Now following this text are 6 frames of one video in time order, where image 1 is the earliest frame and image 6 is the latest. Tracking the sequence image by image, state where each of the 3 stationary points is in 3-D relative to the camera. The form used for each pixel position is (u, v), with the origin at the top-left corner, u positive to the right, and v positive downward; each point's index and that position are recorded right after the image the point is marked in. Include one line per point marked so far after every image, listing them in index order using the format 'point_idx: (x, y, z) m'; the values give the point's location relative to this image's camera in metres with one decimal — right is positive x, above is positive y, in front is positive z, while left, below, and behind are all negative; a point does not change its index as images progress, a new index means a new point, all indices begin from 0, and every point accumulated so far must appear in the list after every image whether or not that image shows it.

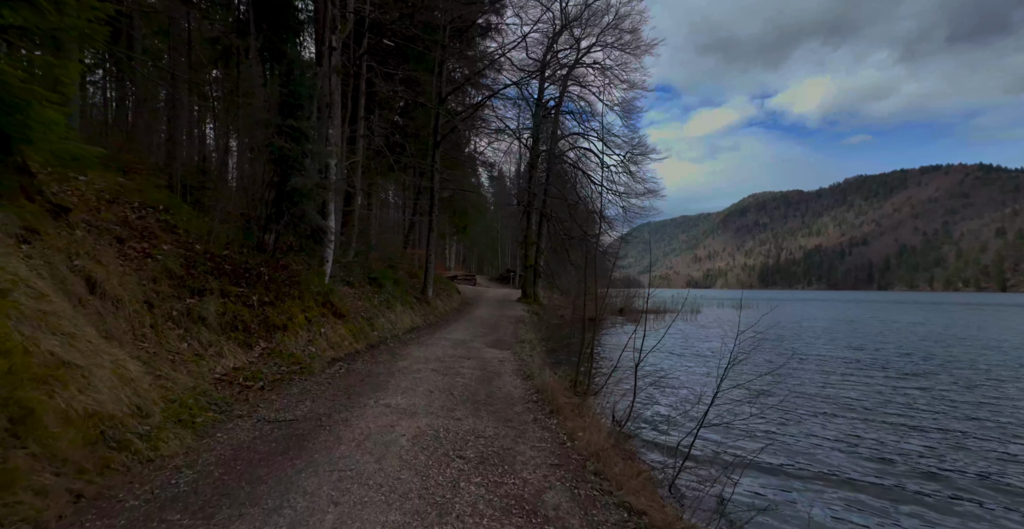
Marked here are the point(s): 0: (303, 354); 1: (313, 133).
0: (-3.3, -1.4, +7.7) m
1: (-3.8, +2.5, +9.2) m
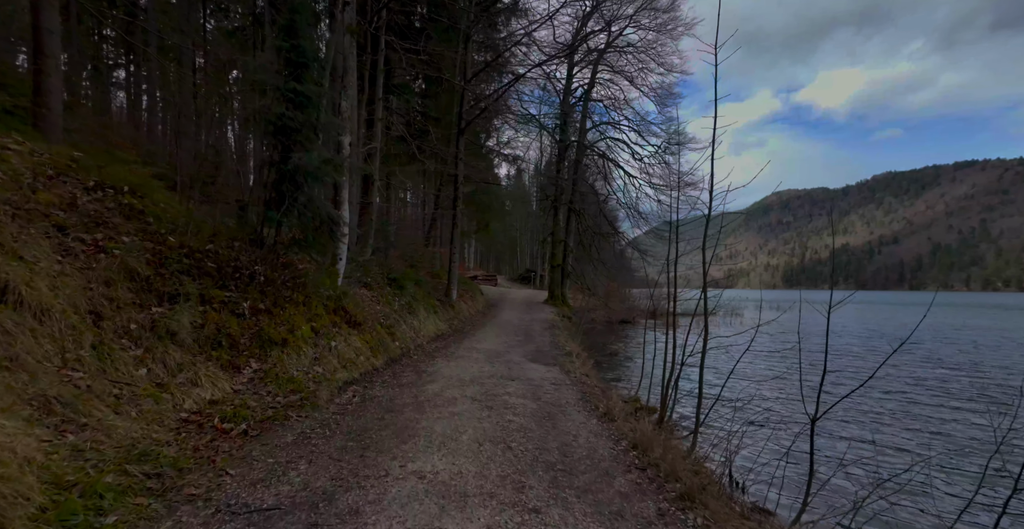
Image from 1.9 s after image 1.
0: (-2.5, -1.4, +6.0) m
1: (-2.9, +2.5, +7.5) m
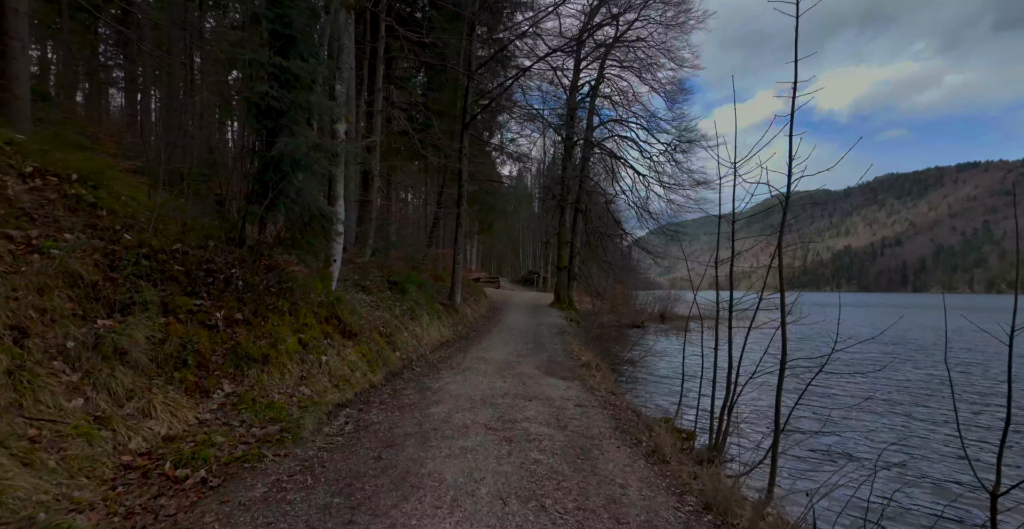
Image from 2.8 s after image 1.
0: (-2.3, -1.4, +5.0) m
1: (-2.7, +2.5, +6.6) m
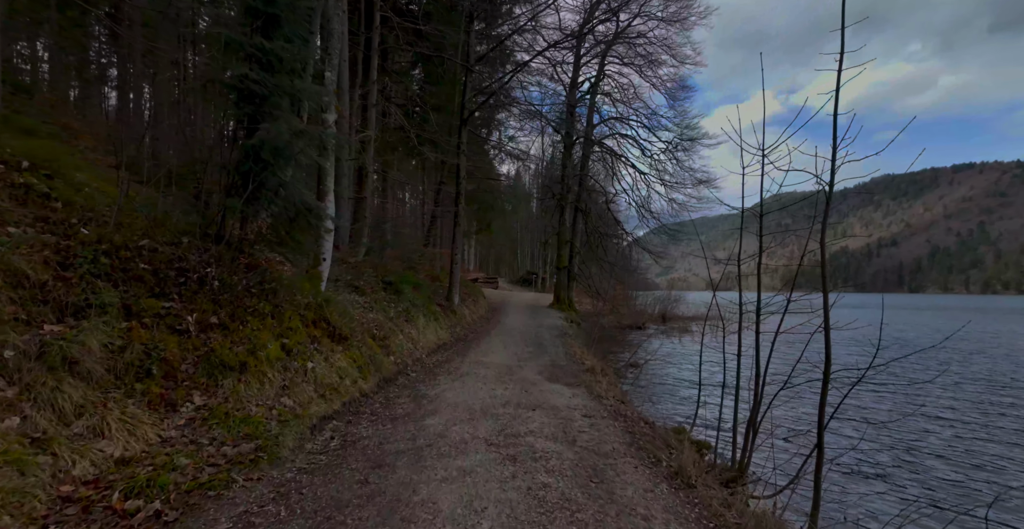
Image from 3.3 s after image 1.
0: (-2.3, -1.4, +4.5) m
1: (-2.7, +2.5, +6.1) m
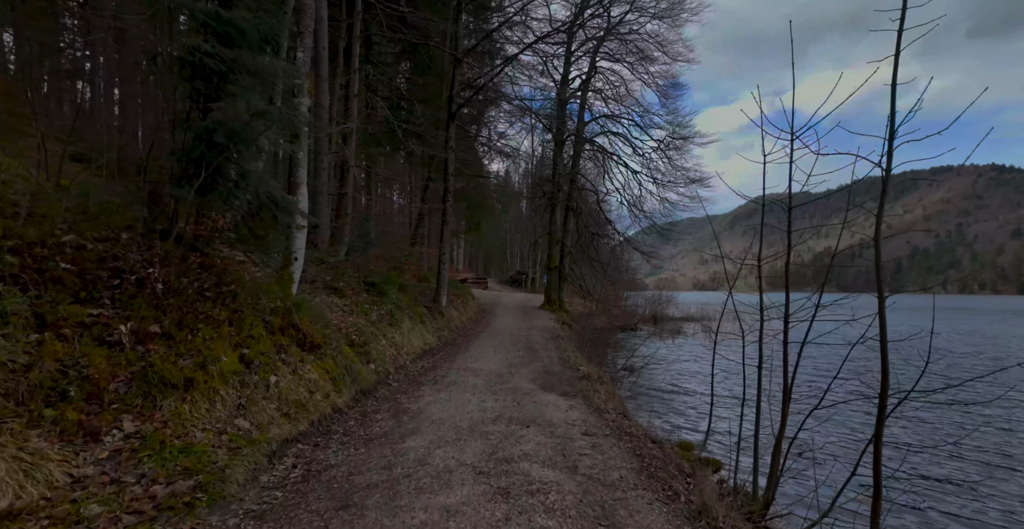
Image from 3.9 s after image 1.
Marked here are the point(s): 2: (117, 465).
0: (-2.3, -1.4, +3.8) m
1: (-2.8, +2.5, +5.4) m
2: (-2.7, -1.3, +3.2) m
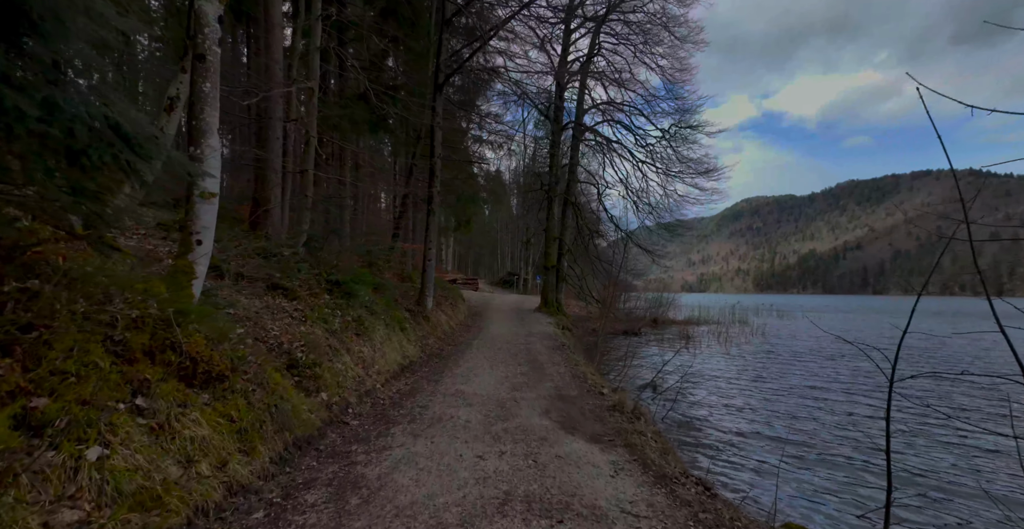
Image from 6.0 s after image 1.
0: (-2.1, -1.3, +1.5) m
1: (-2.6, +2.7, +3.1) m
2: (-2.5, -1.2, +0.9) m
